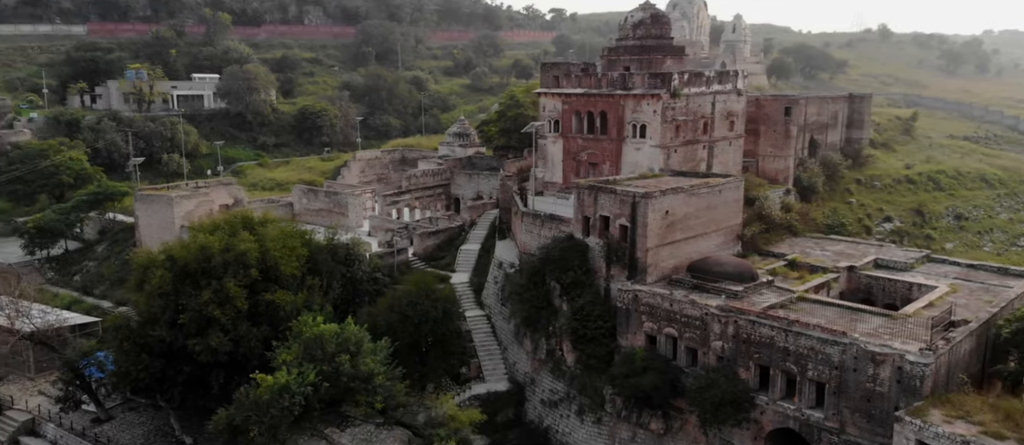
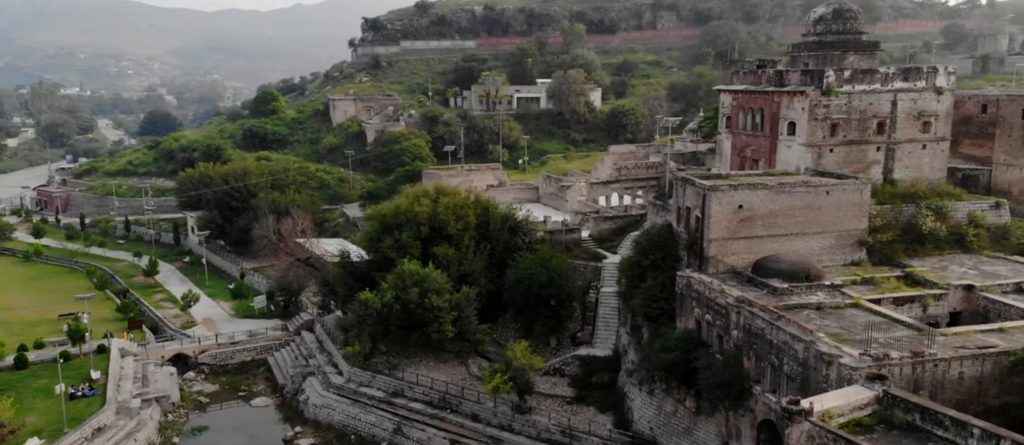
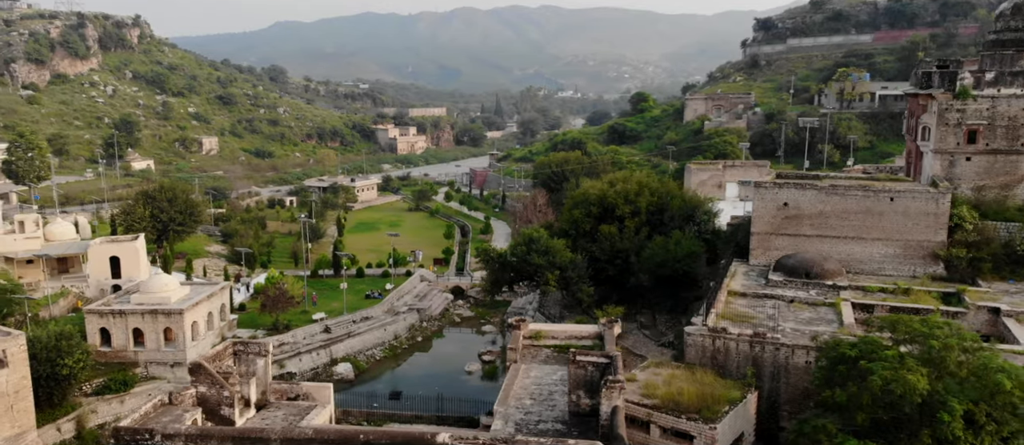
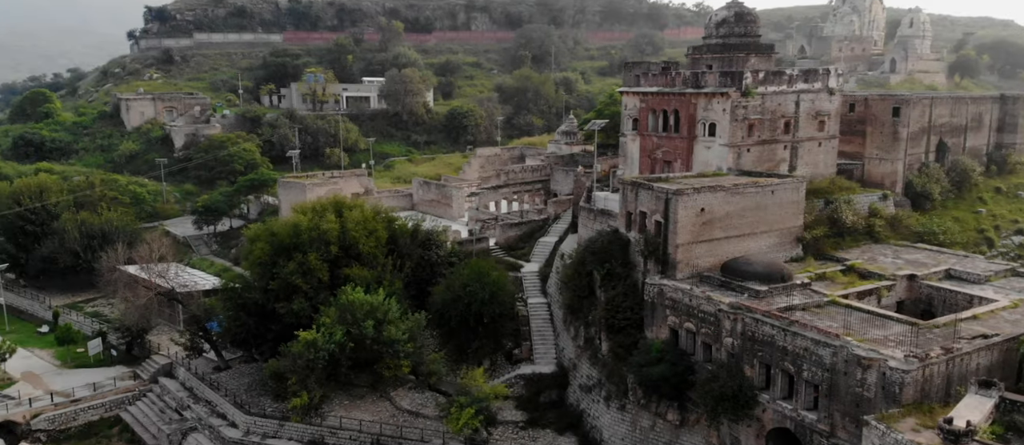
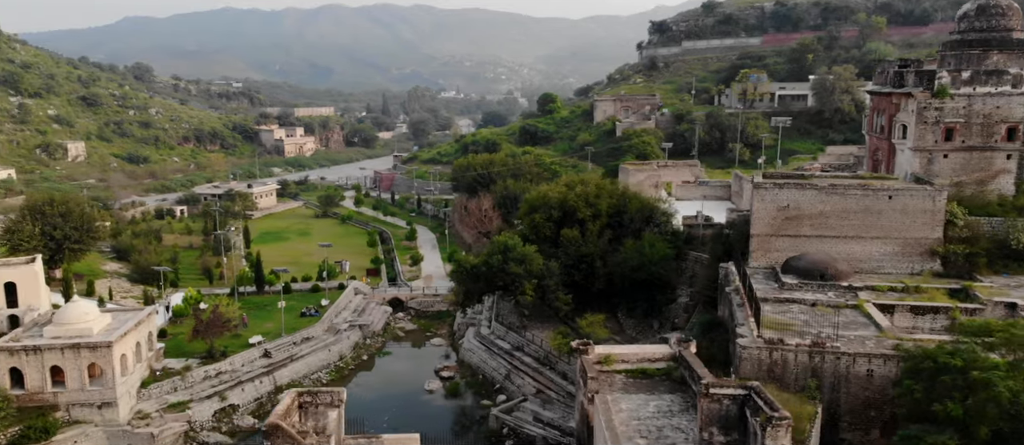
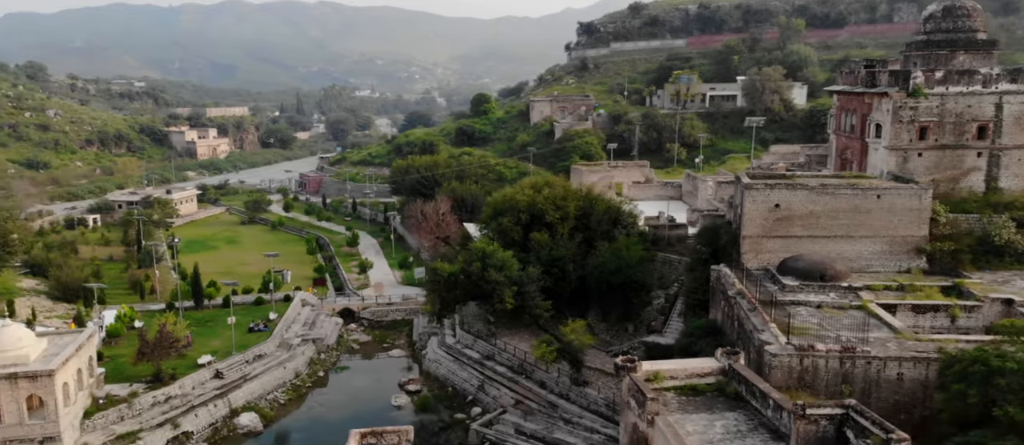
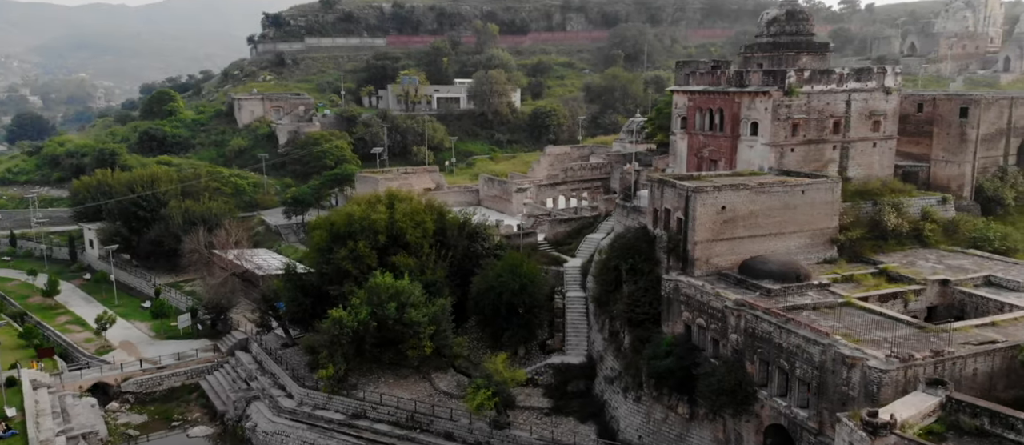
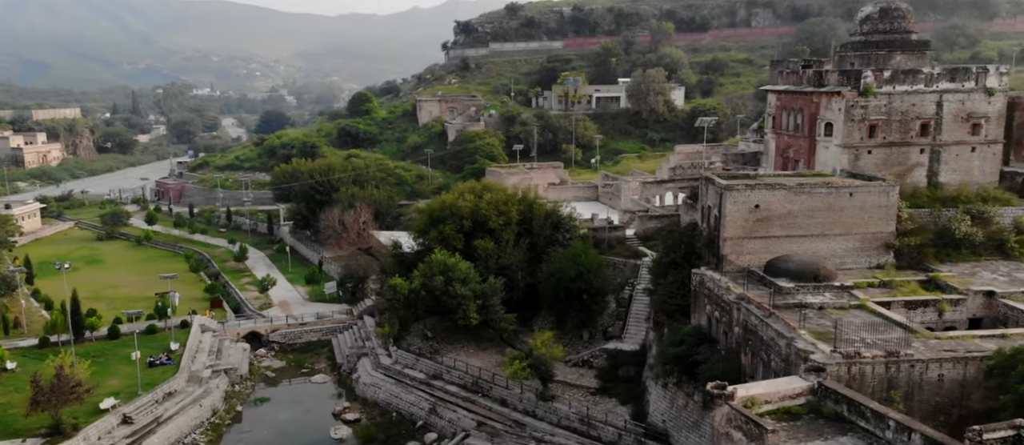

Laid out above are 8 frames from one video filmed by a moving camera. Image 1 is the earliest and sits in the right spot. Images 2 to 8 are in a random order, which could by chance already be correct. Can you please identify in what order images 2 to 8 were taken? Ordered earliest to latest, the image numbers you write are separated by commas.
4, 7, 2, 8, 6, 5, 3
